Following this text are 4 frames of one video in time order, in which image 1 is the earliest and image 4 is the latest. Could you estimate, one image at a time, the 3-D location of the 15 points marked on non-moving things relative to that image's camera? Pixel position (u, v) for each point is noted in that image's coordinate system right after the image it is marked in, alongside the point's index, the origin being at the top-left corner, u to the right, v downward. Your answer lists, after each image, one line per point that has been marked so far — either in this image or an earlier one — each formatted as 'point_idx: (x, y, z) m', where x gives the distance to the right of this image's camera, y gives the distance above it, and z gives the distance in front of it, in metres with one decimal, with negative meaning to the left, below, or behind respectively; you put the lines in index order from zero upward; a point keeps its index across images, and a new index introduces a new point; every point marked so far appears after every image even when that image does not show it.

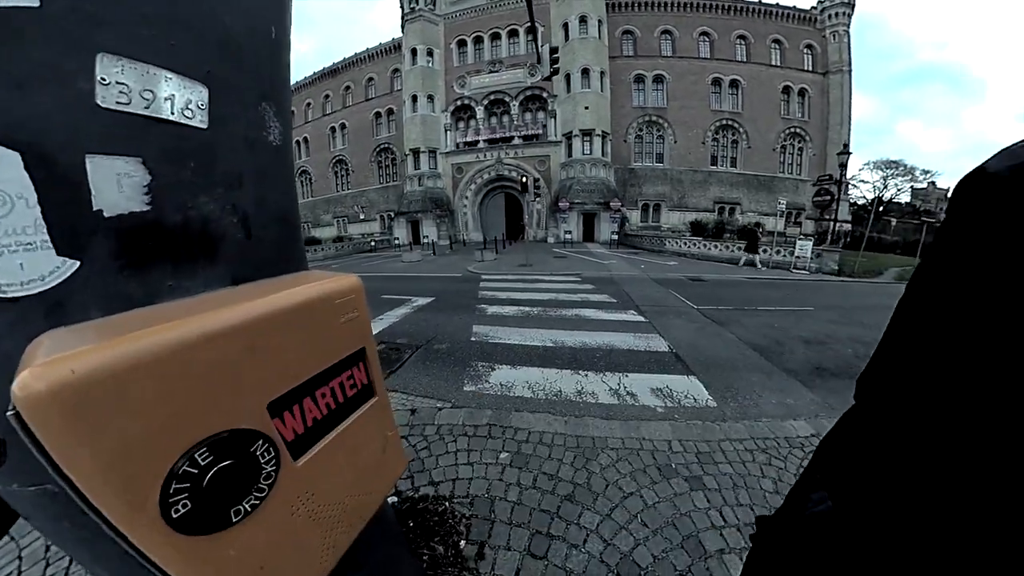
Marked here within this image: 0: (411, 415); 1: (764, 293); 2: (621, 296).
0: (-1.0, -1.2, +3.3) m
1: (+7.3, -0.1, +10.1) m
2: (+2.5, -0.2, +8.0) m
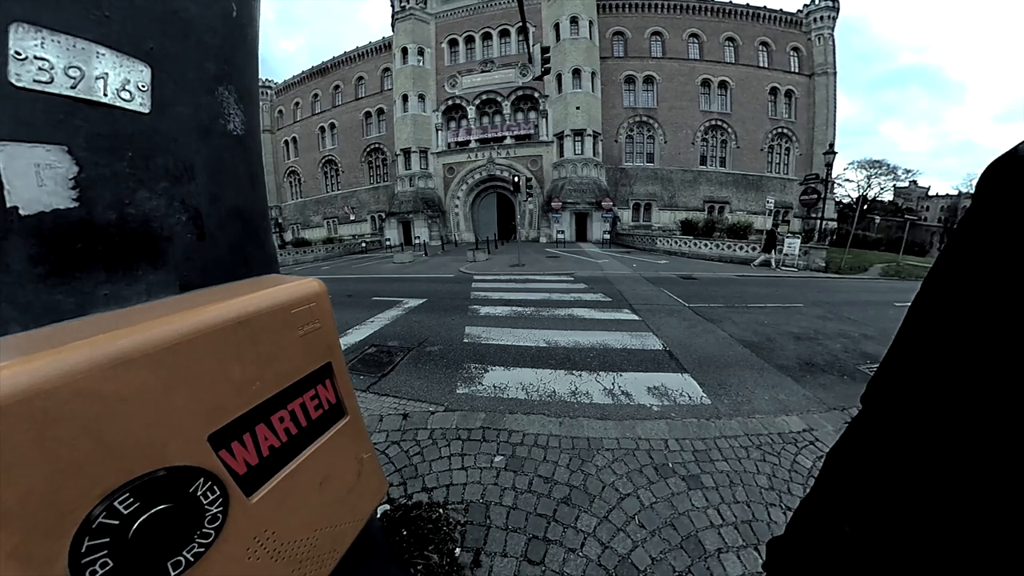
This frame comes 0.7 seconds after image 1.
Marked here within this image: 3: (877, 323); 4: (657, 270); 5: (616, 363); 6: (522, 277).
0: (-1.0, -1.2, +3.3) m
1: (+7.1, -0.1, +10.2) m
2: (+2.4, -0.1, +8.1) m
3: (+8.3, -0.8, +7.9) m
4: (+5.2, +0.6, +12.6) m
5: (+1.3, -0.9, +4.3) m
6: (+0.3, +0.4, +11.5) m
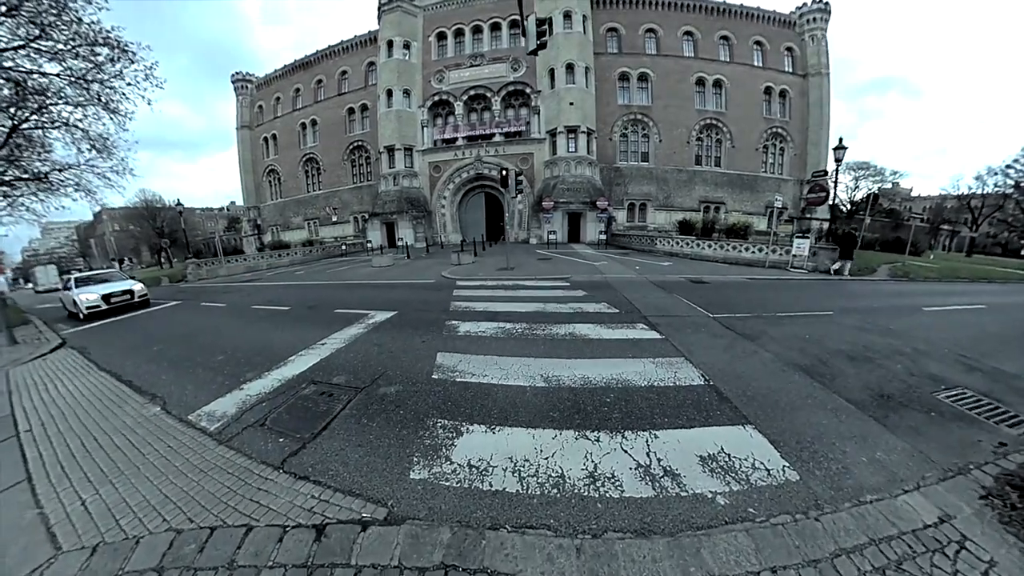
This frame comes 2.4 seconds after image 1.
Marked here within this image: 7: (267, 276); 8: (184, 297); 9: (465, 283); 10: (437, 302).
0: (-1.1, -1.4, +1.9) m
1: (+6.8, -0.2, +9.1) m
2: (+2.1, -0.3, +6.8) m
3: (+8.1, -0.9, +6.9) m
4: (+4.9, +0.5, +11.5) m
5: (+1.2, -1.1, +3.1) m
6: (0.0, +0.2, +10.3) m
7: (-13.3, +0.6, +18.8) m
8: (-13.9, -0.5, +14.7) m
9: (-1.5, +0.3, +10.0) m
10: (-1.6, -0.3, +7.4) m
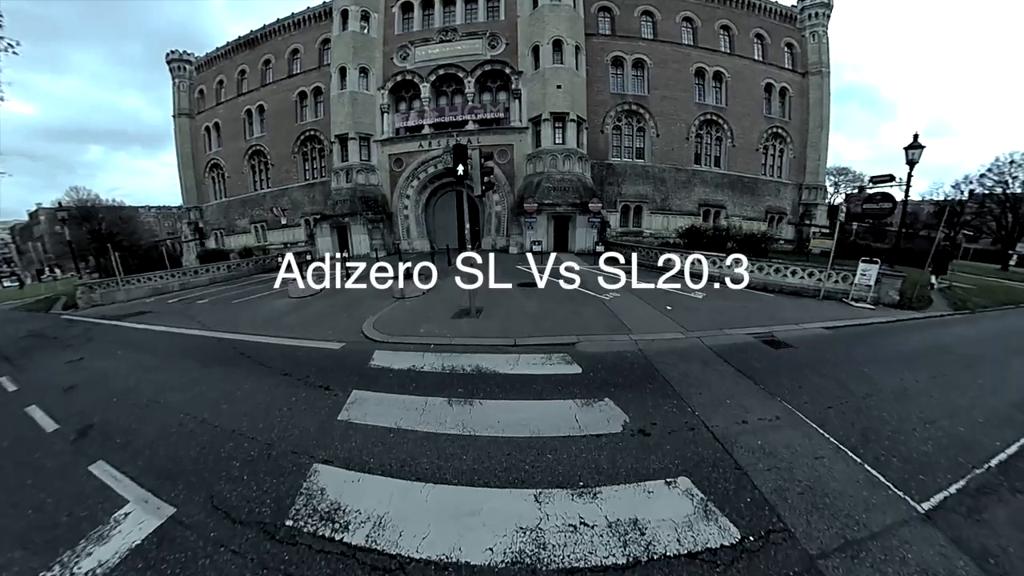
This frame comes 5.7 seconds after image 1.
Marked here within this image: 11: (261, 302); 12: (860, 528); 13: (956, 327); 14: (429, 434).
0: (-1.3, -2.7, -1.9) m
1: (+6.3, -1.4, +5.7) m
2: (+1.7, -1.6, +3.2) m
3: (+7.6, -2.1, +3.5) m
4: (+4.2, -0.7, +8.0) m
5: (+0.9, -2.4, -0.6) m
6: (-0.6, -1.1, +6.5) m
7: (-14.3, -0.7, +14.4) m
8: (-14.7, -1.7, +10.2) m
9: (-2.0, -1.0, +6.1) m
10: (-2.1, -1.6, +3.6) m
11: (-8.3, -0.4, +12.2) m
12: (+2.6, -1.7, +2.6) m
13: (+11.4, -1.1, +8.9) m
14: (-0.6, -1.5, +3.7) m
